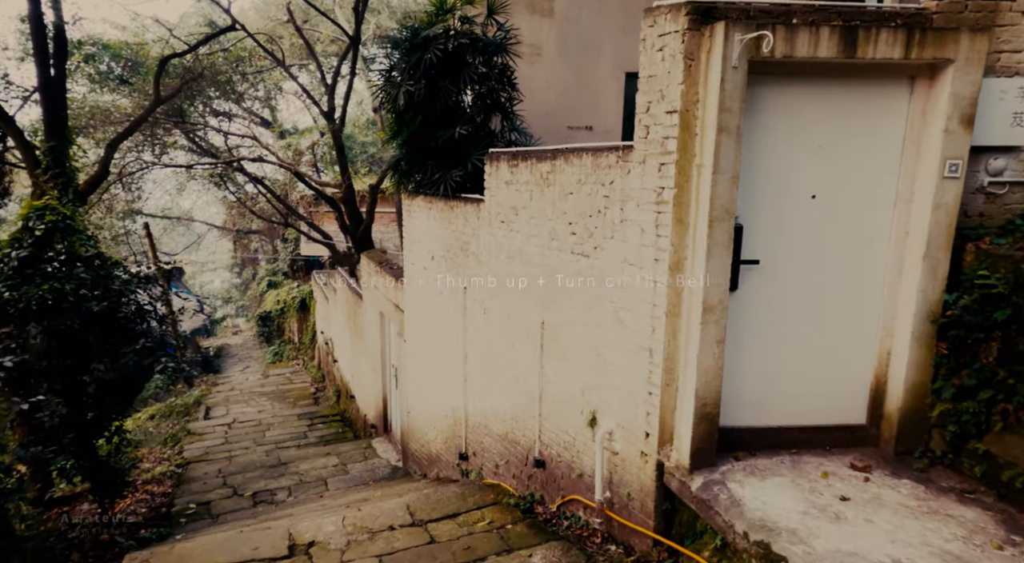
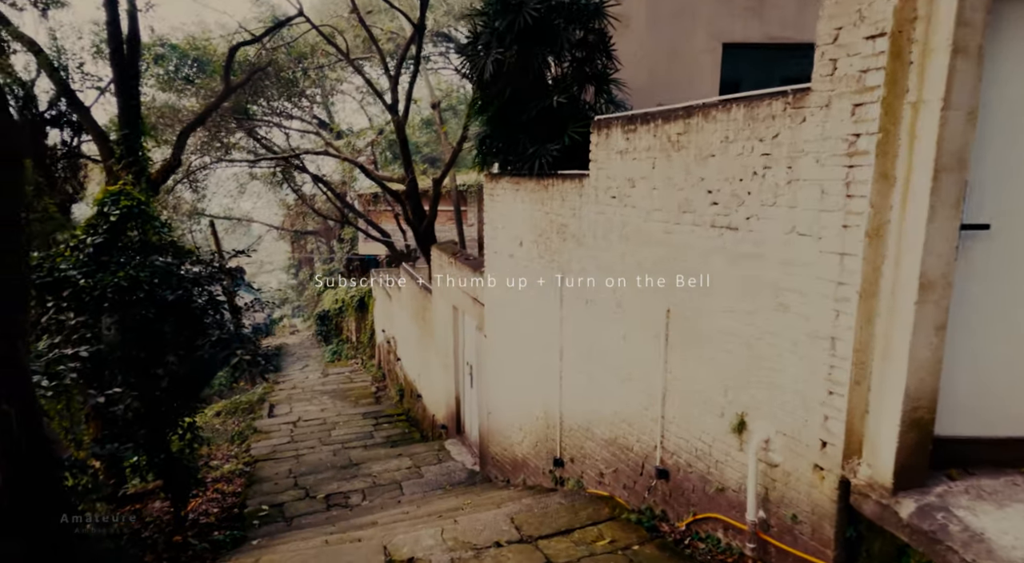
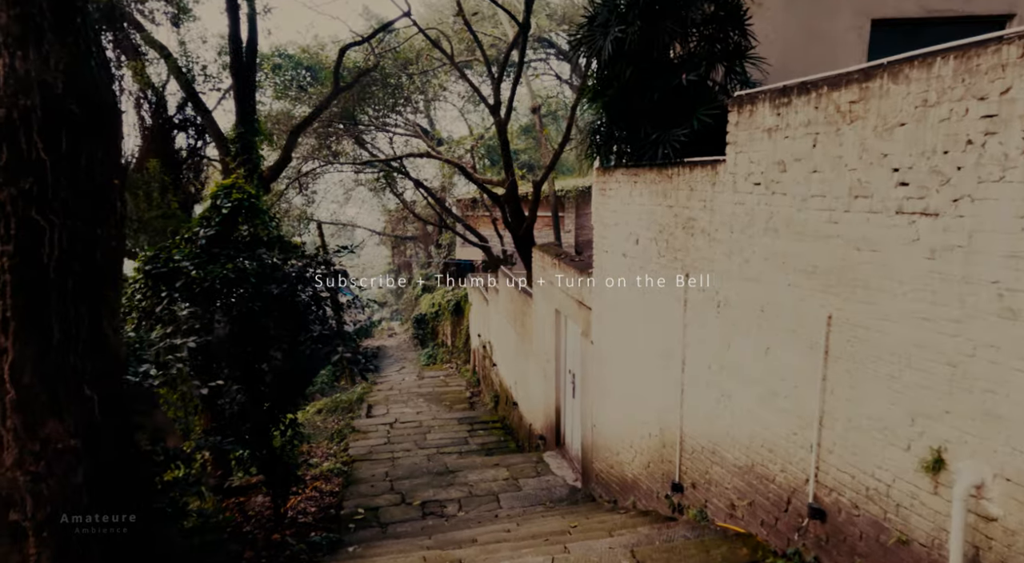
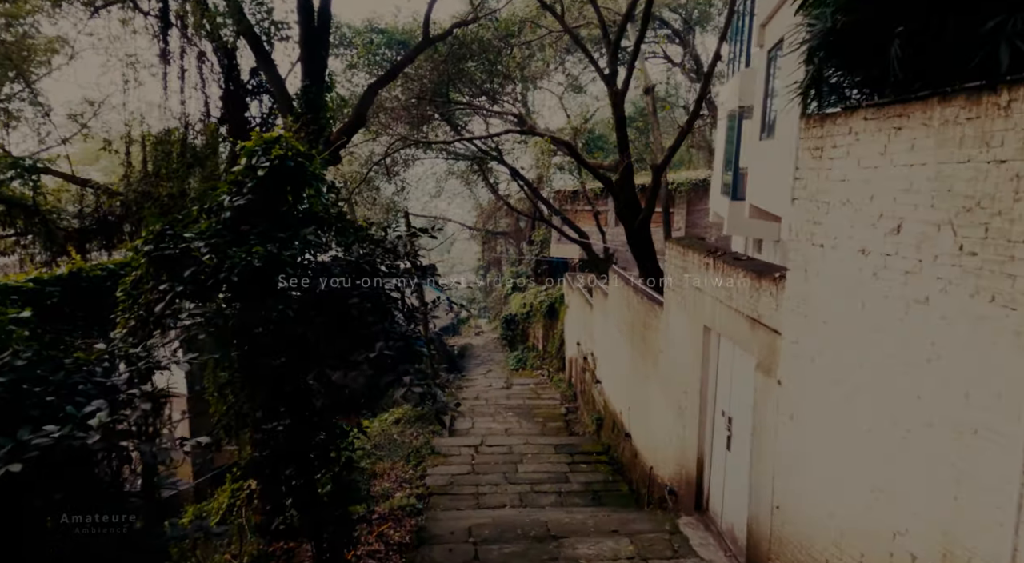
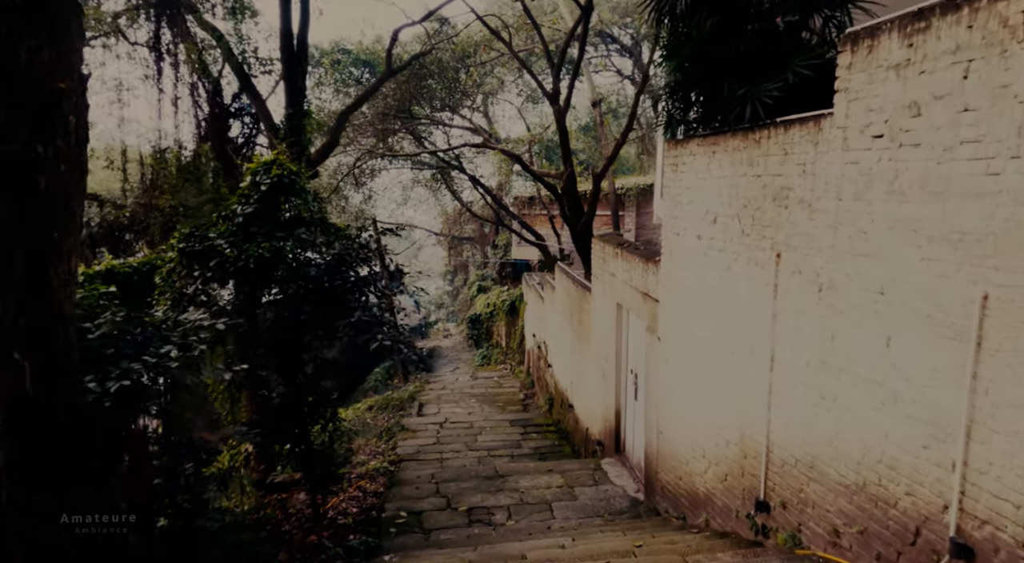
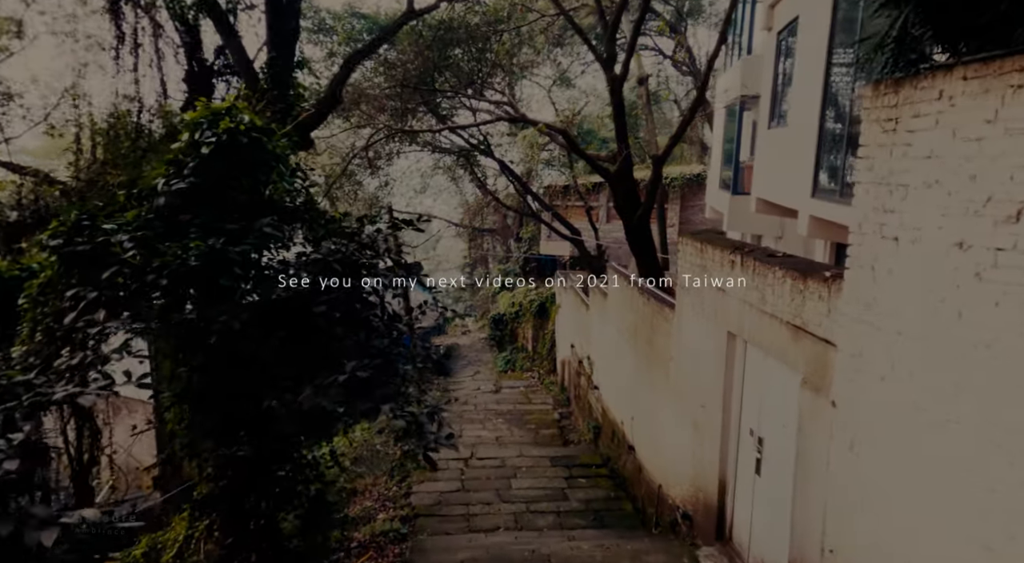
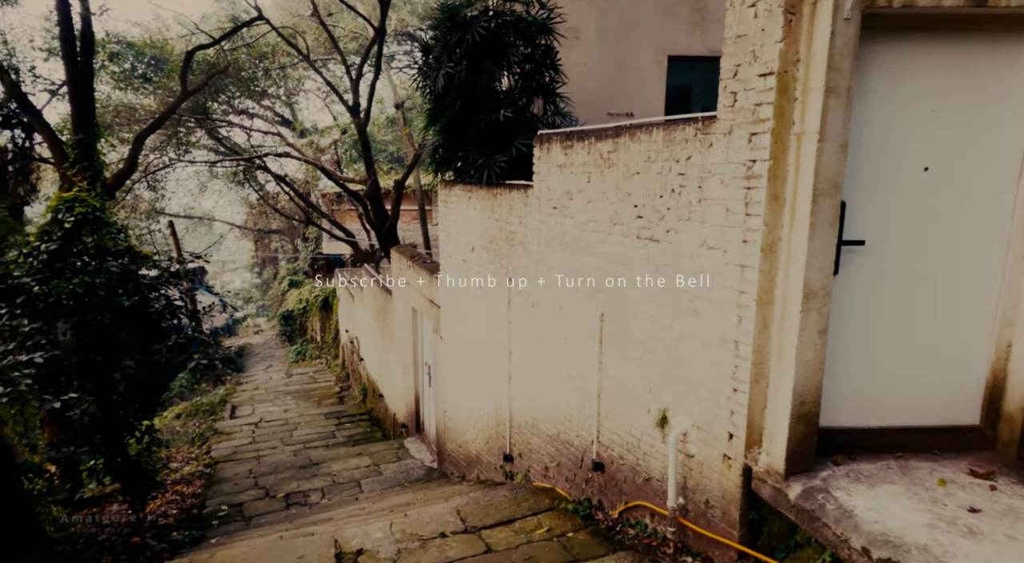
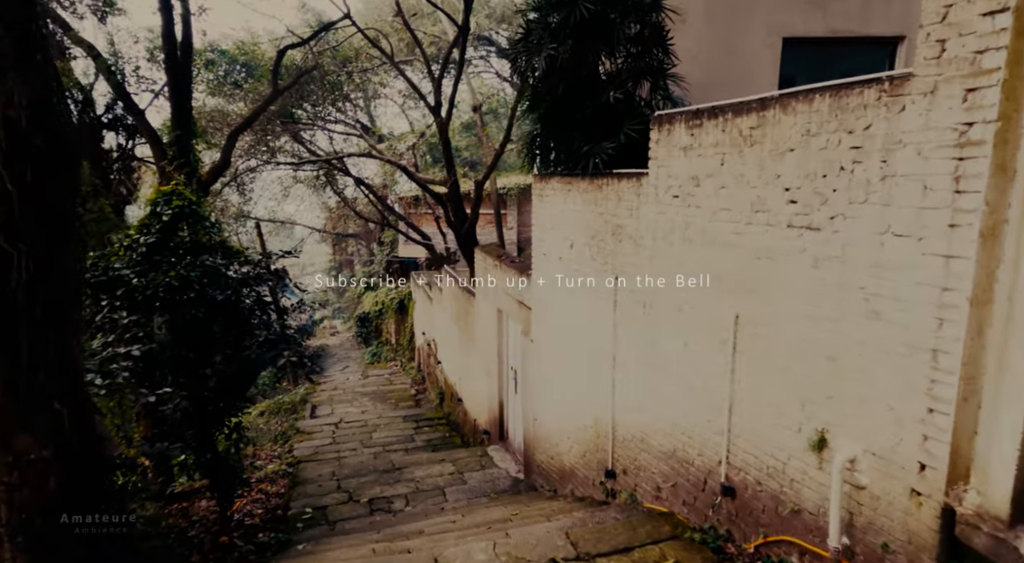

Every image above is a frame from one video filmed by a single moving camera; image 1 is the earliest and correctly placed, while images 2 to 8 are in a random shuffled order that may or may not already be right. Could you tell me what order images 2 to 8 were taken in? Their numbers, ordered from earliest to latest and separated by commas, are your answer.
7, 2, 8, 3, 5, 4, 6
